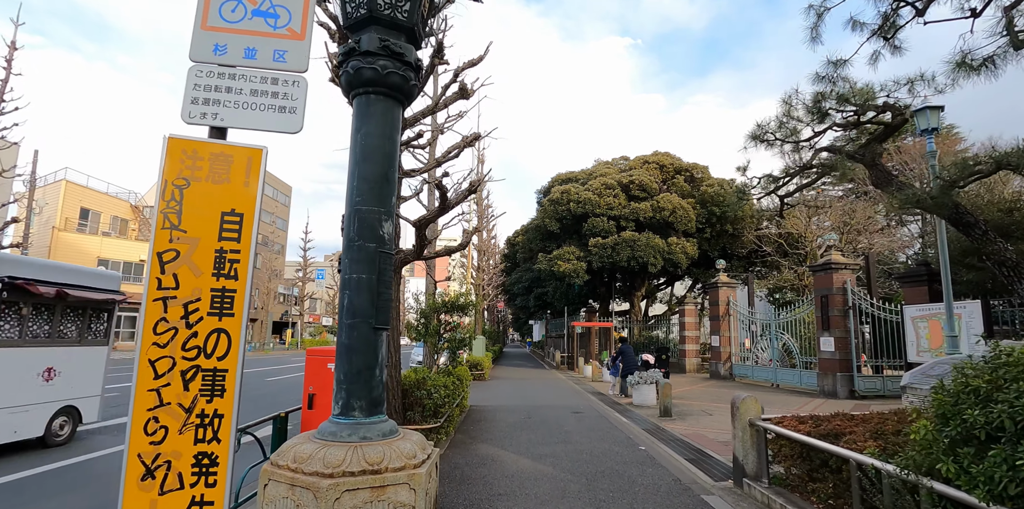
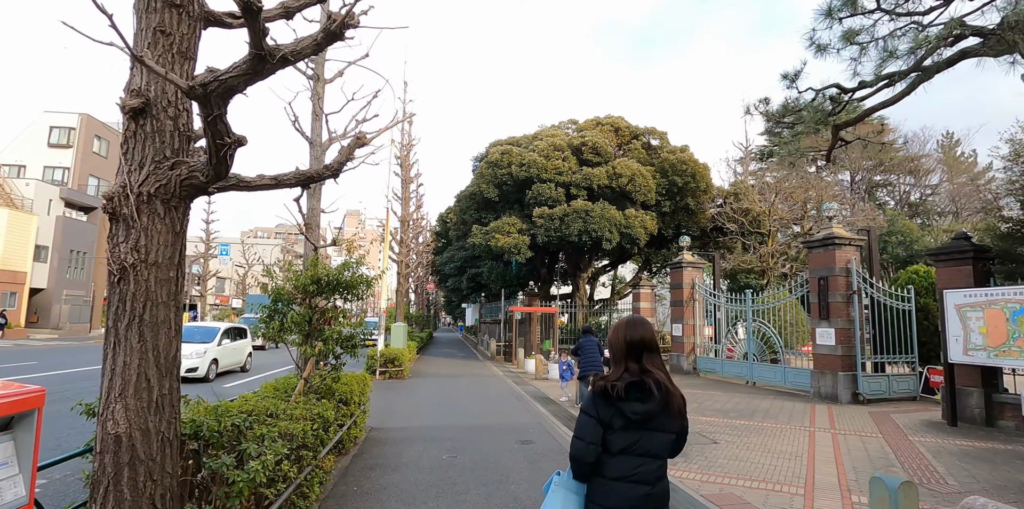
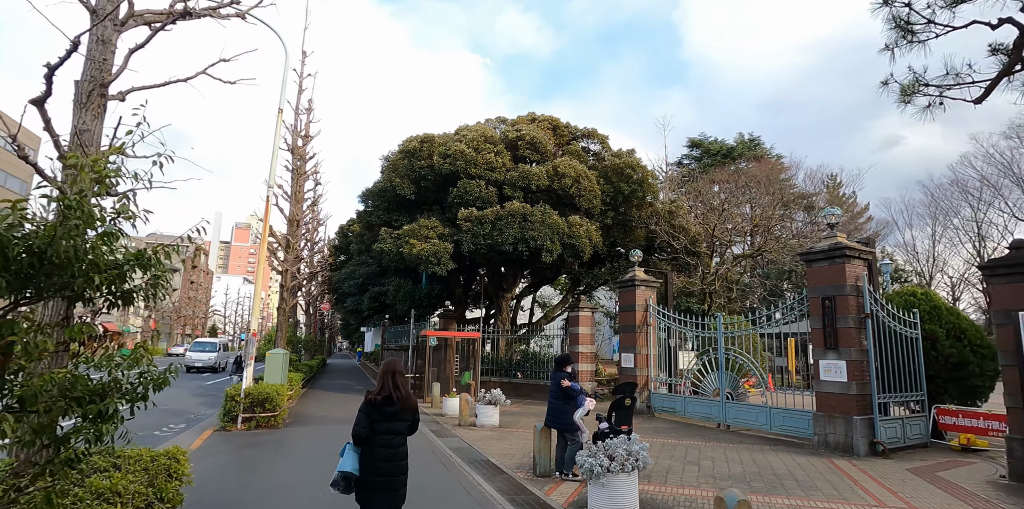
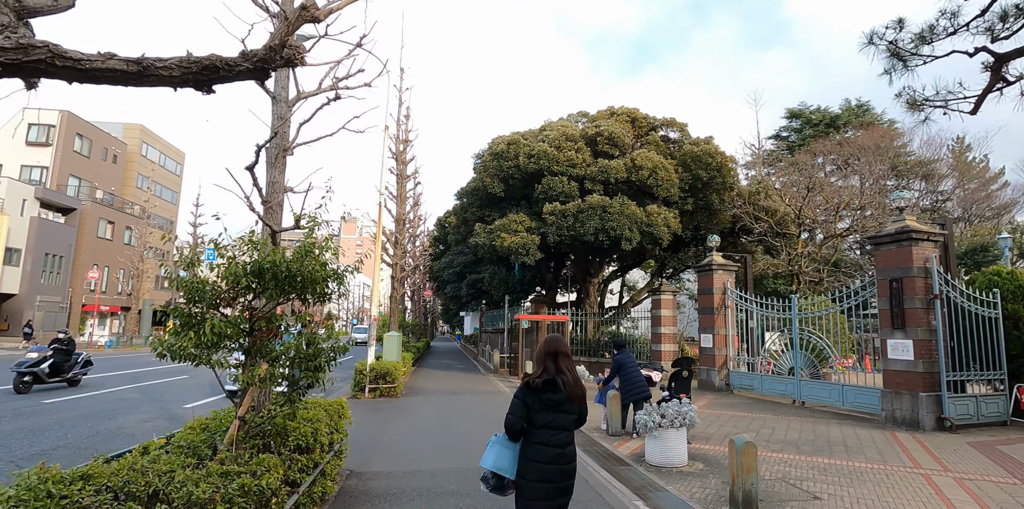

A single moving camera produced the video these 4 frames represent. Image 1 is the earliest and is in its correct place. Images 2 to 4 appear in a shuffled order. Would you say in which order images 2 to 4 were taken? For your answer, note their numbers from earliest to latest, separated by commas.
2, 4, 3
